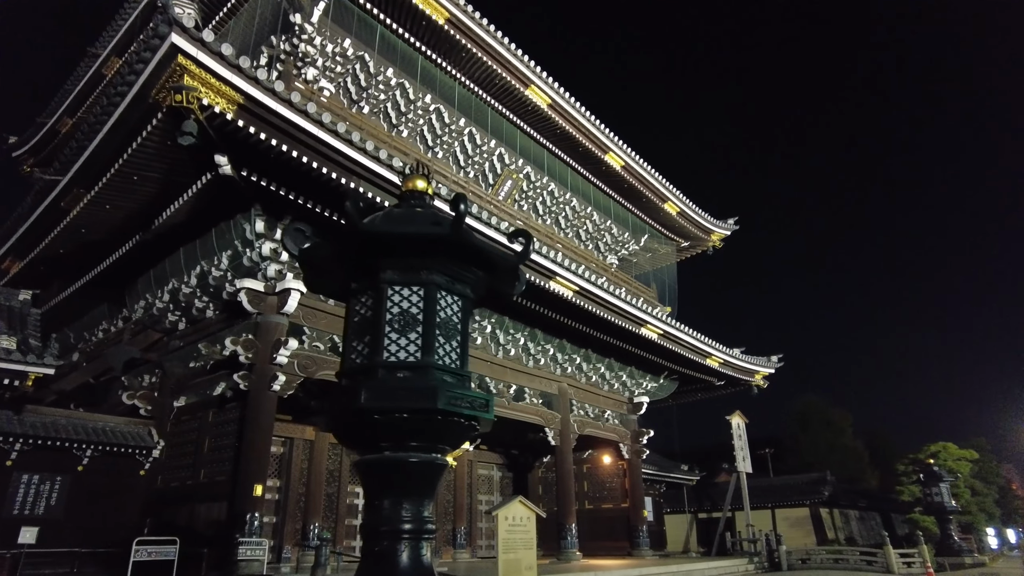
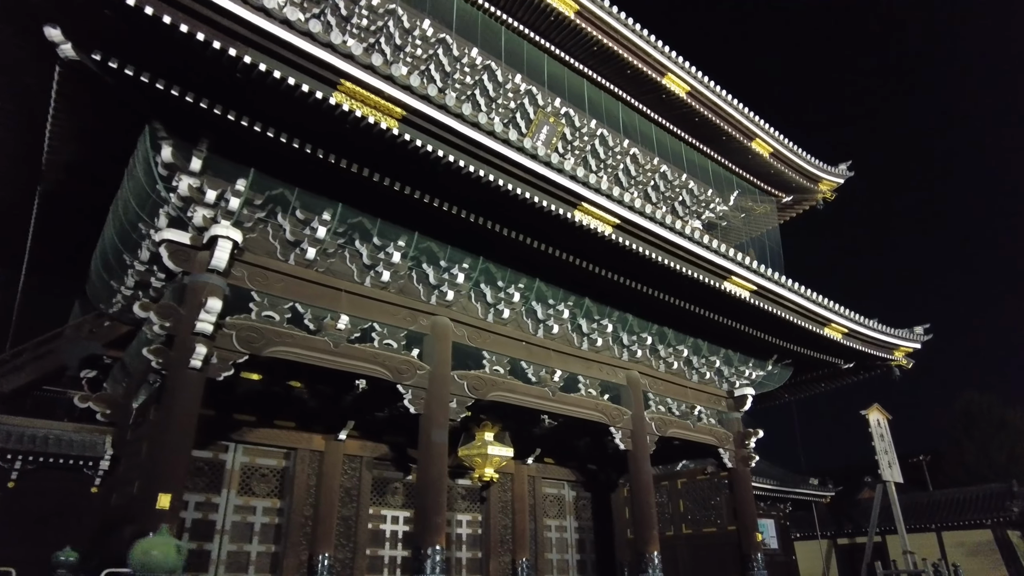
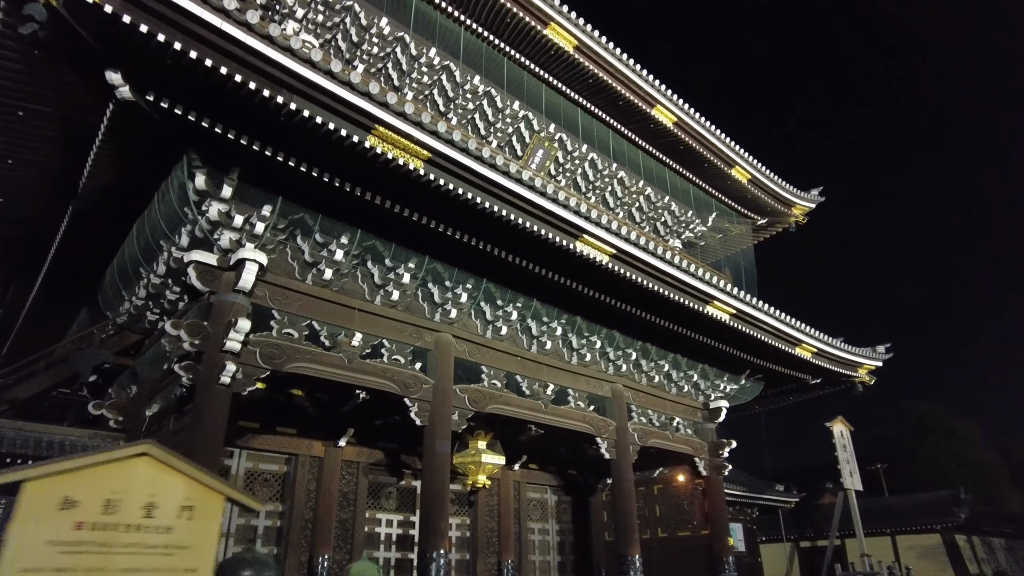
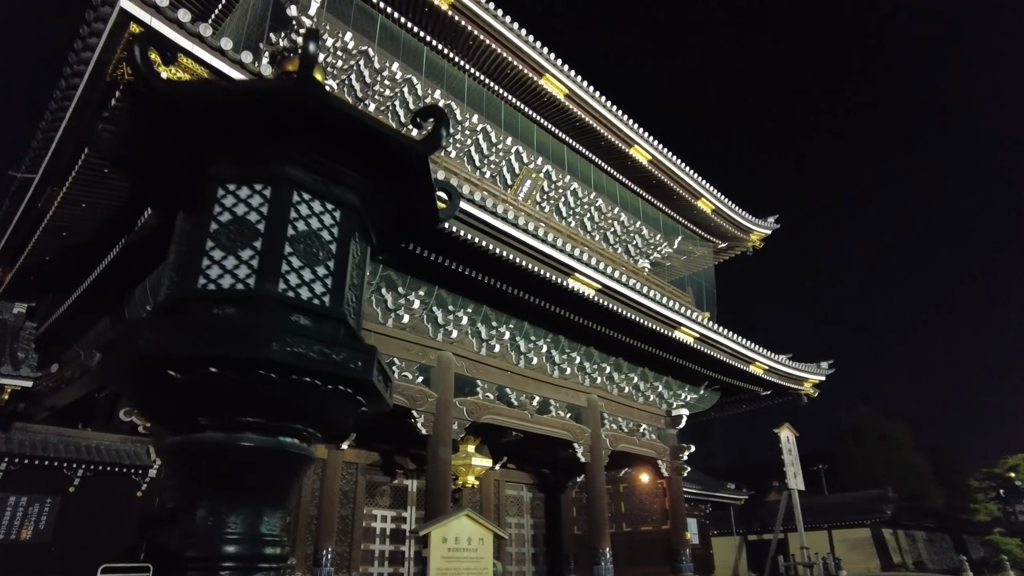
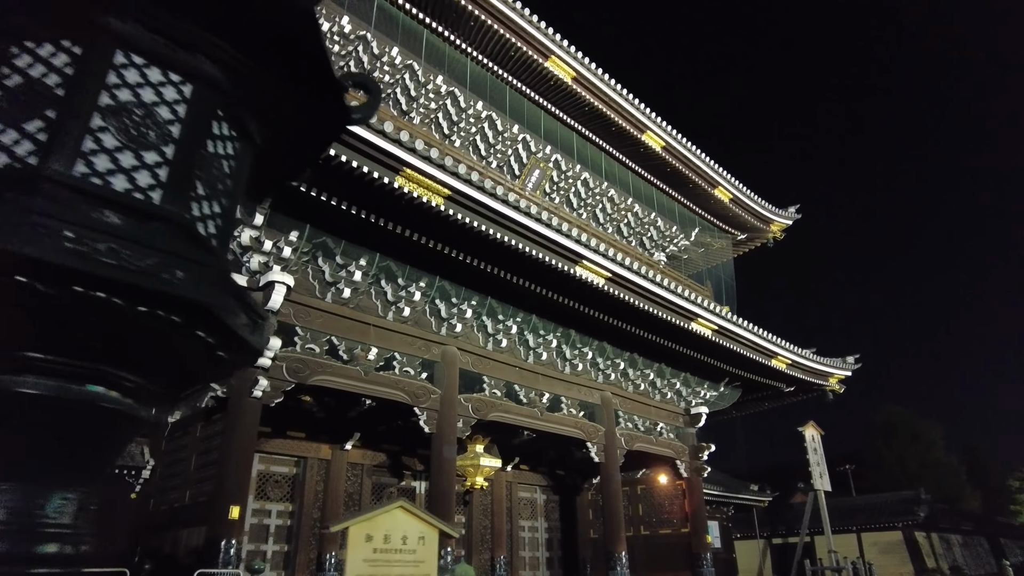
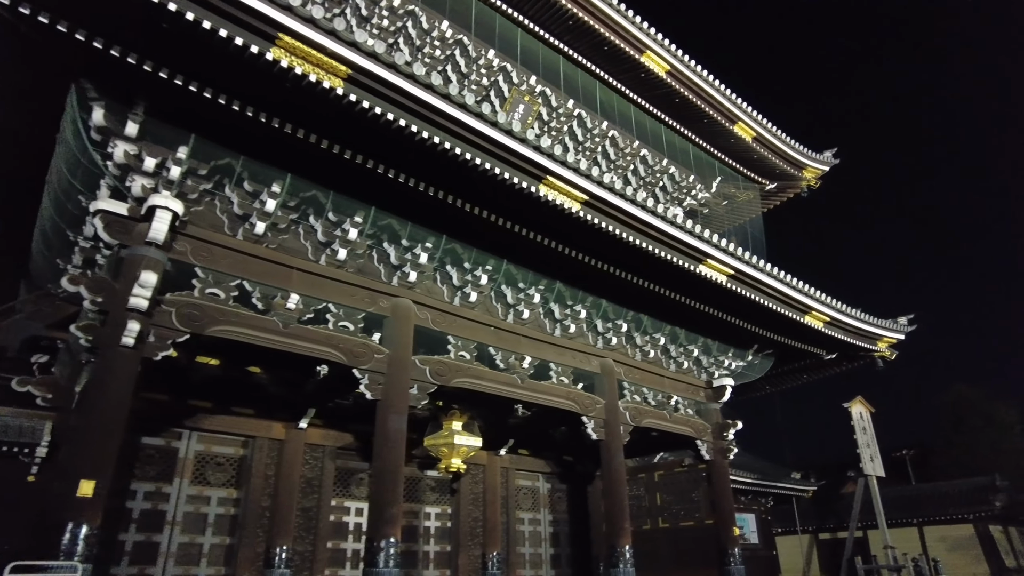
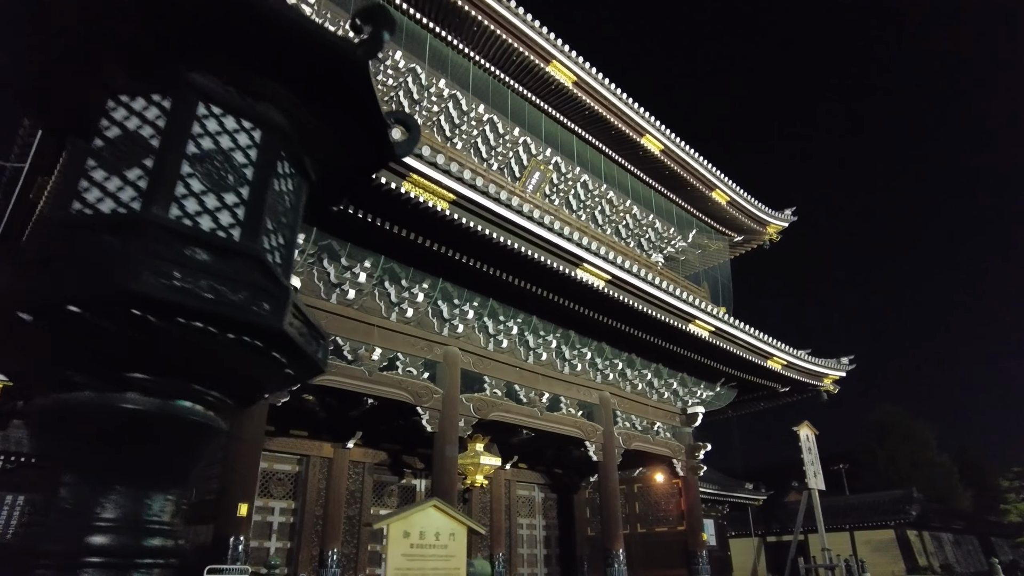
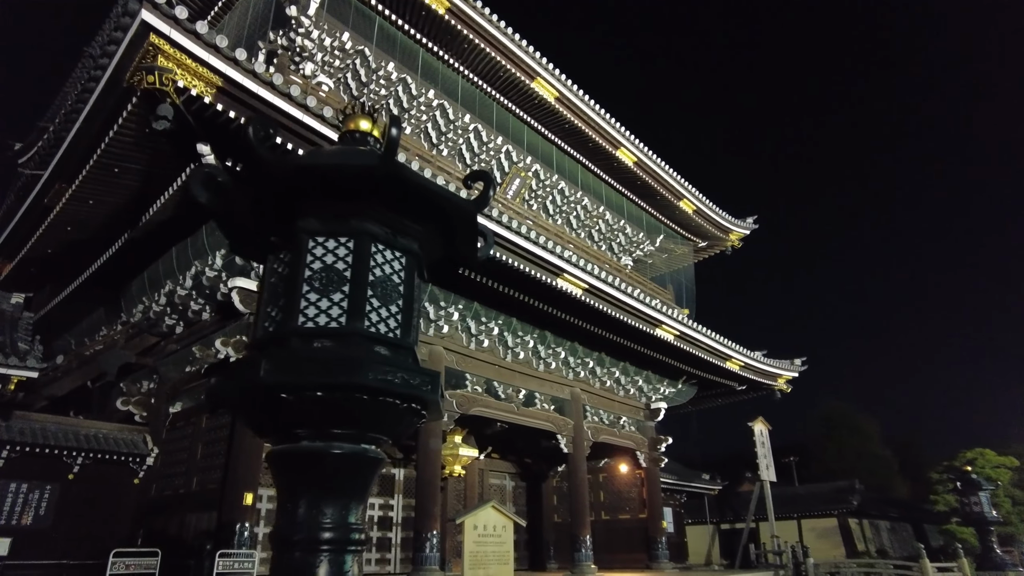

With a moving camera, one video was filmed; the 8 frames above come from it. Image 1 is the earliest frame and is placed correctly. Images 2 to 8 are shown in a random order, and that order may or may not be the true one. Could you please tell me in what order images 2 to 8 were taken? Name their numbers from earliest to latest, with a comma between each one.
8, 4, 7, 5, 3, 2, 6
